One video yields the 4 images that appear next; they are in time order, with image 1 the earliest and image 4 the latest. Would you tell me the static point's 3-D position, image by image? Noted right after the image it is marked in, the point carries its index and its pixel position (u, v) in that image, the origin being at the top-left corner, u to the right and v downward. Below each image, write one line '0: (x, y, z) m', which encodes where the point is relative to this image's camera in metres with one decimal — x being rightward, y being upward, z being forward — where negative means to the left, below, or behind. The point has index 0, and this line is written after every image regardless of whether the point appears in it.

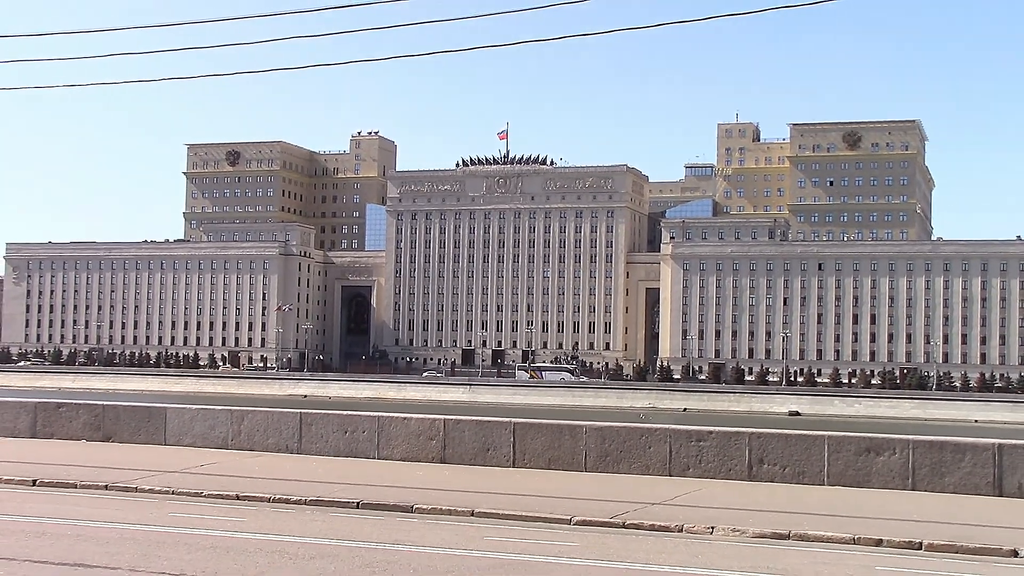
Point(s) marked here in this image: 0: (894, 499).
0: (+6.8, -3.7, +18.7) m
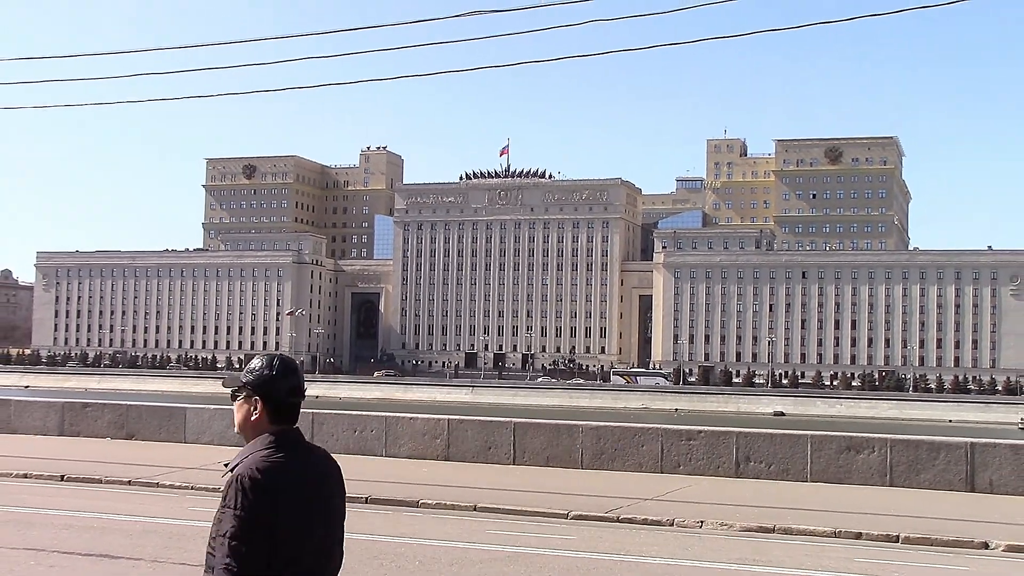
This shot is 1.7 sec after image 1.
0: (+6.8, -3.8, +19.8) m
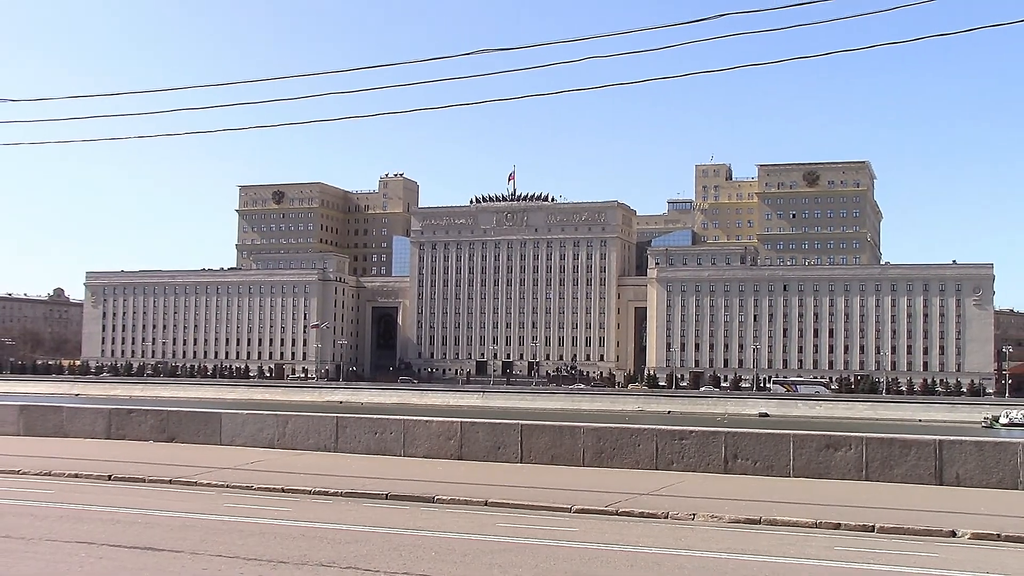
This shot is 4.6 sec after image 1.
0: (+6.9, -4.1, +21.6) m
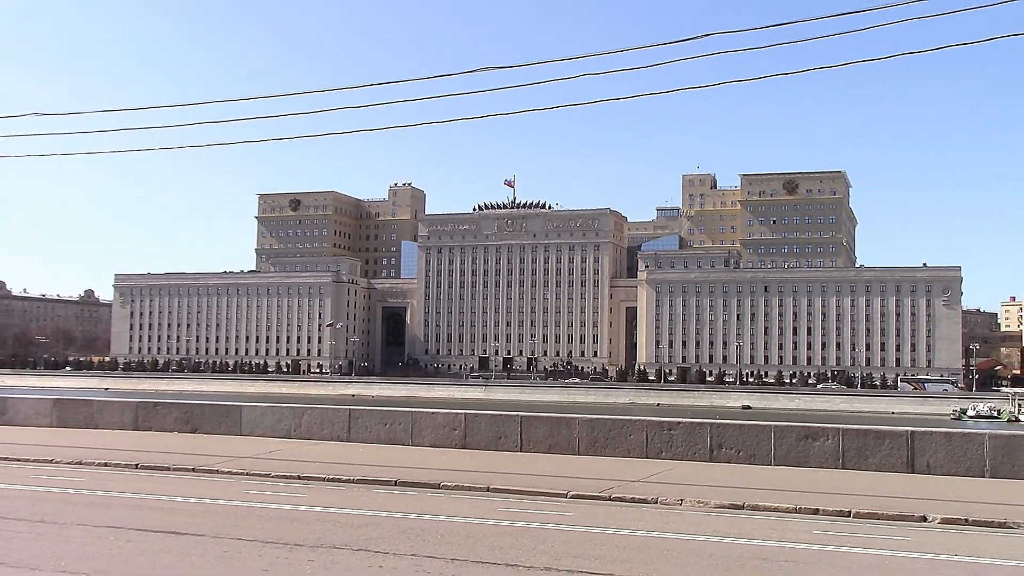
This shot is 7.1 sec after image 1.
0: (+6.9, -4.1, +23.3) m
